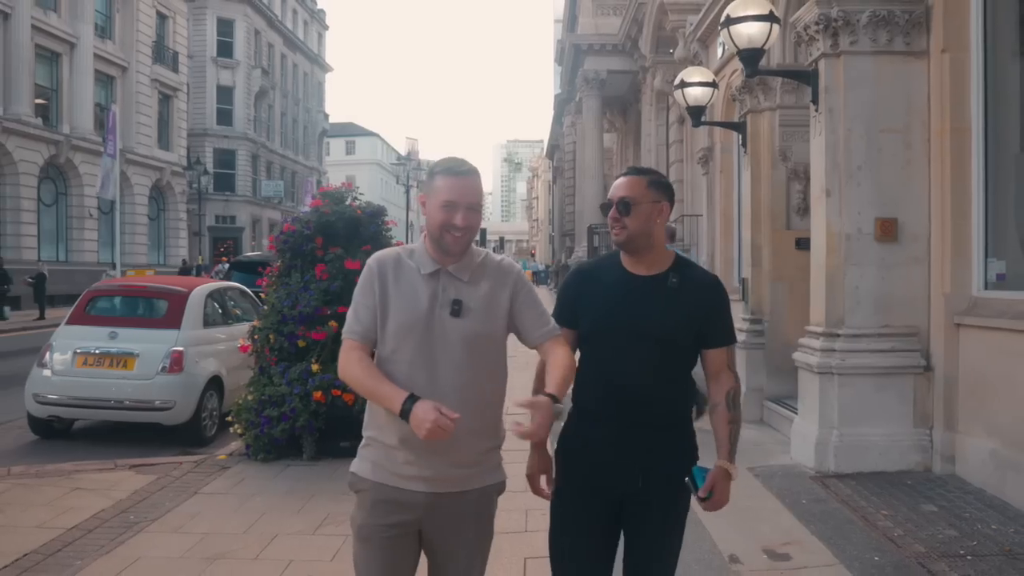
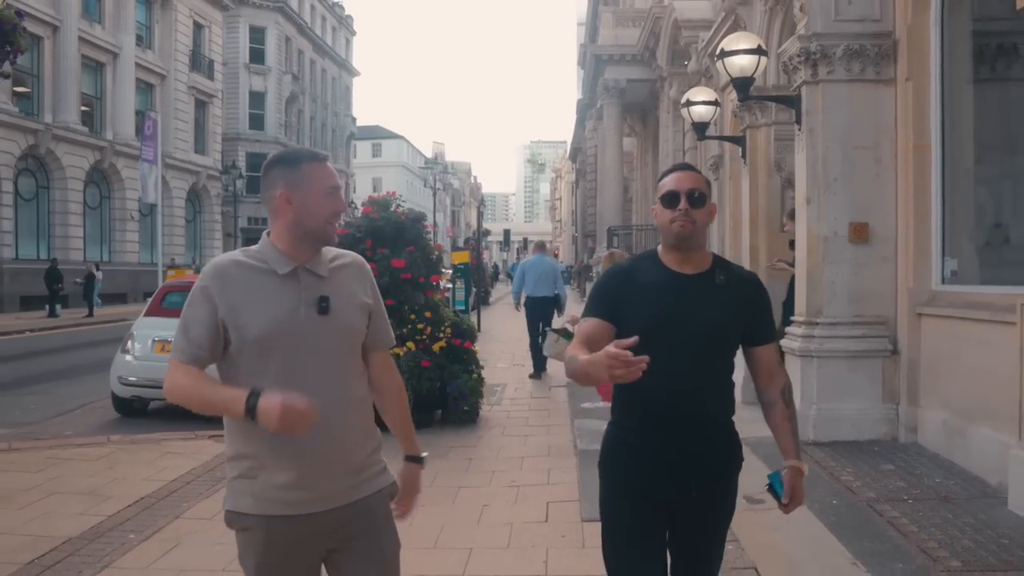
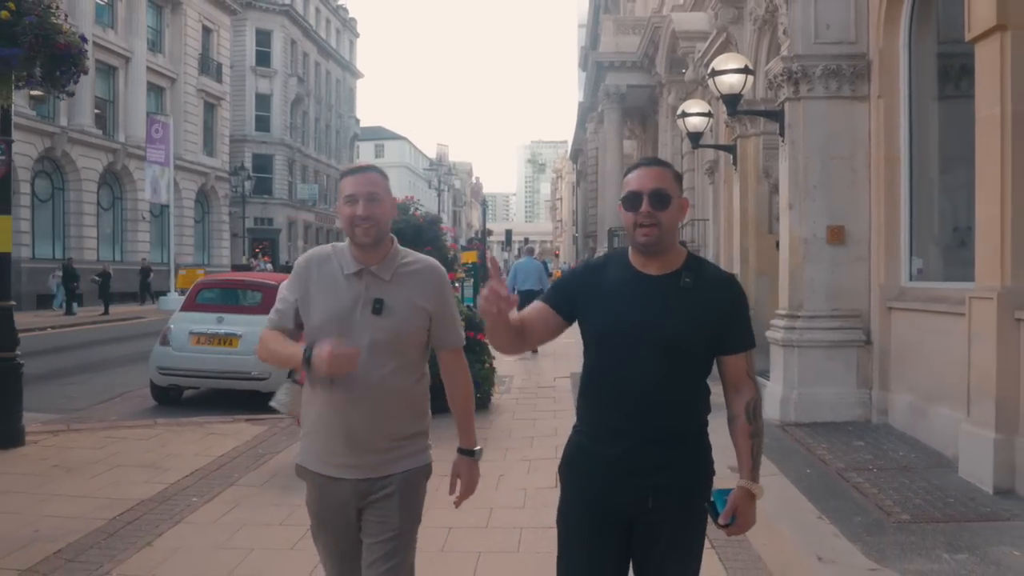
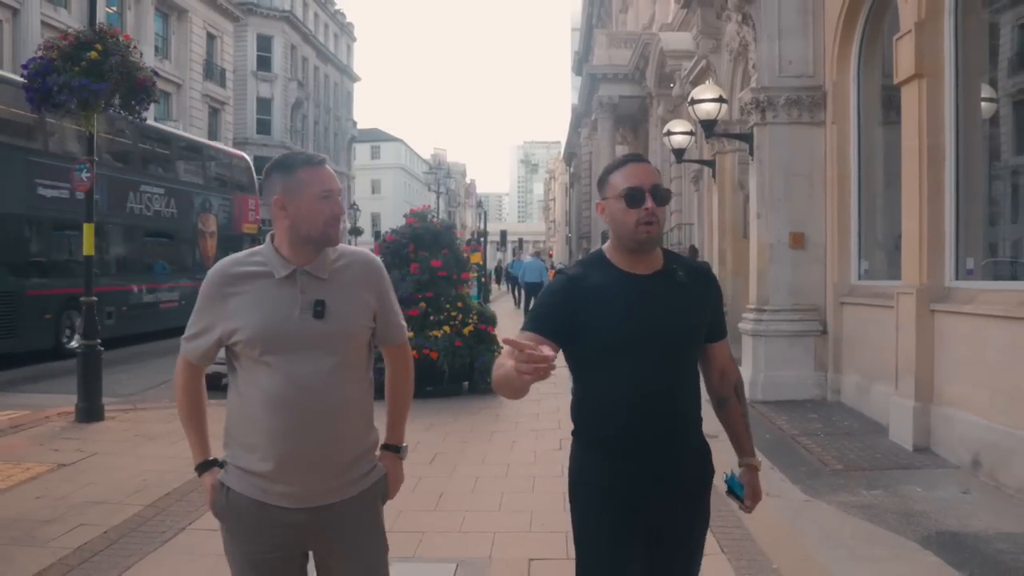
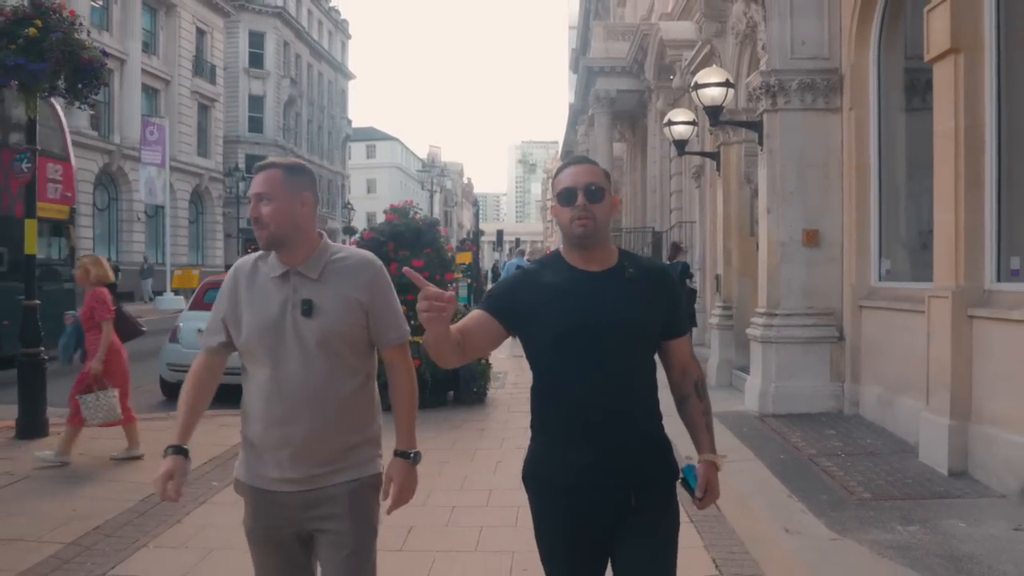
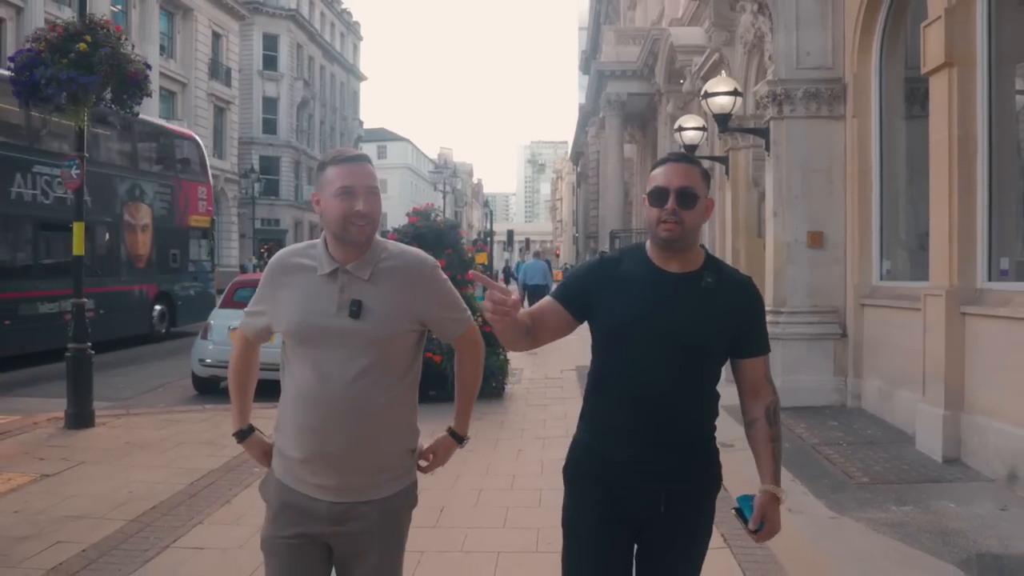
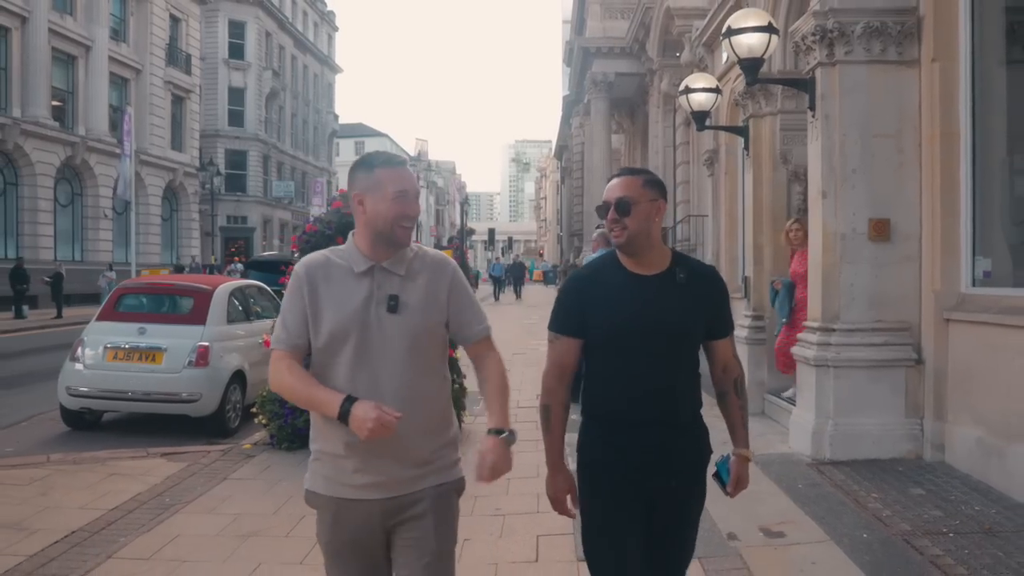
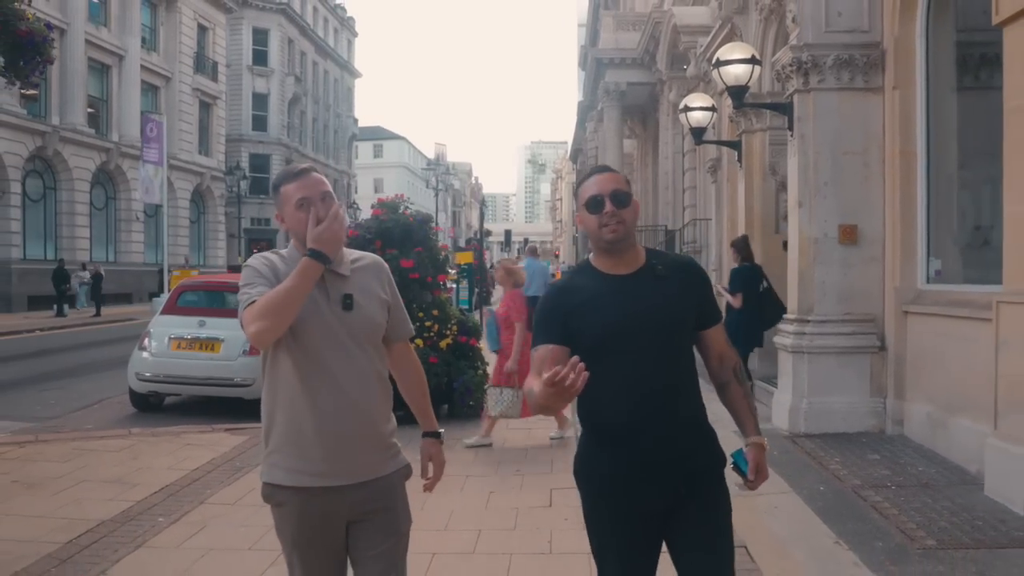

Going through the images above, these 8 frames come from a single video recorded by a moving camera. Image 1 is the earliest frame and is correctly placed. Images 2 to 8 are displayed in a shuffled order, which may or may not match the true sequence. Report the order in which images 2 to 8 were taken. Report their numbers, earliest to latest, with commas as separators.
7, 2, 8, 3, 5, 6, 4
